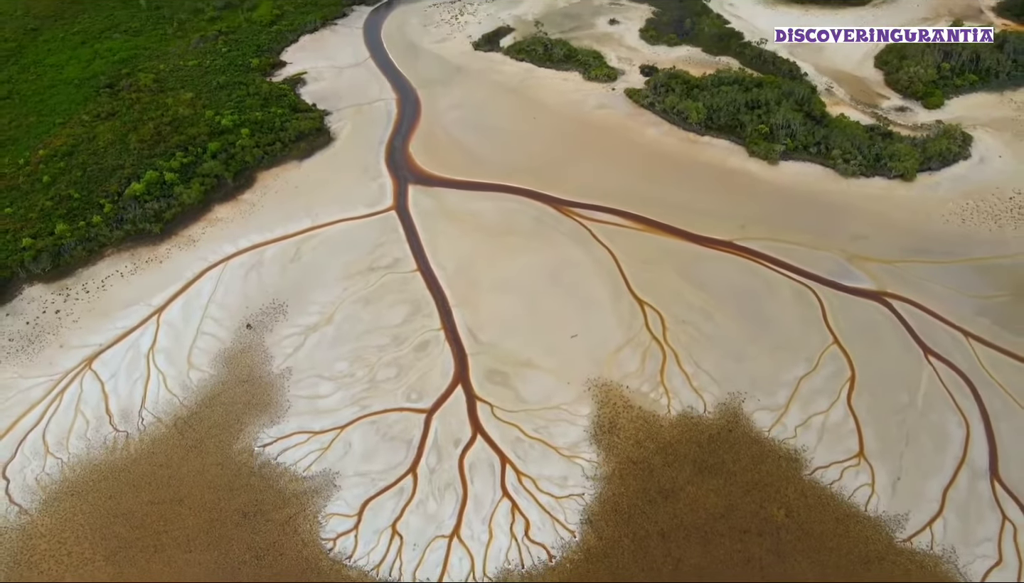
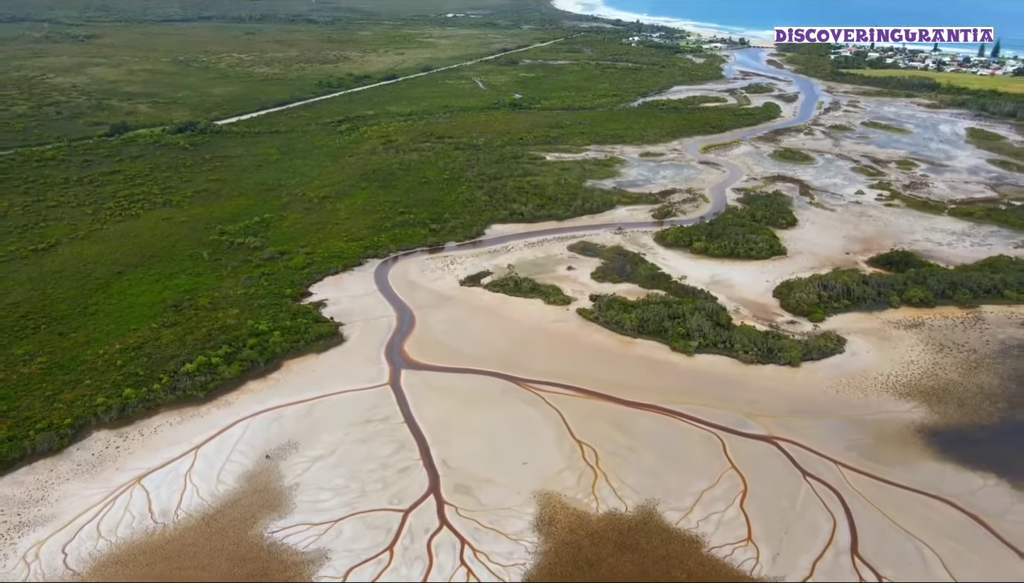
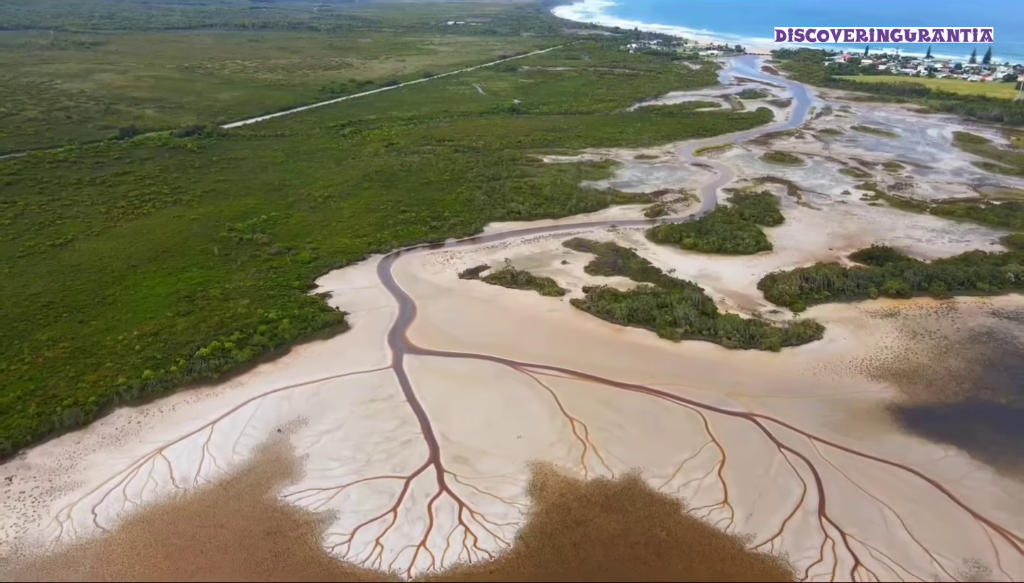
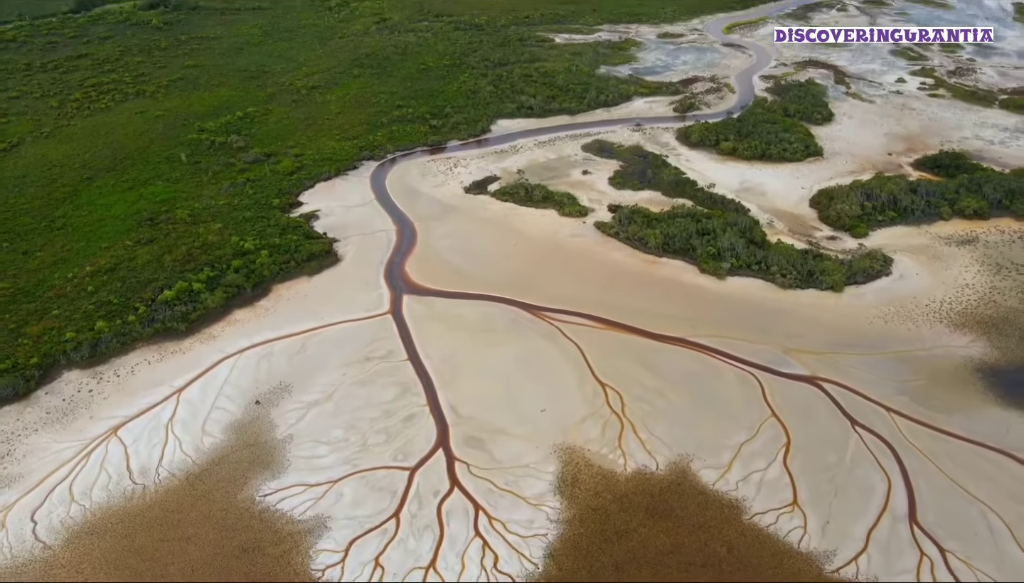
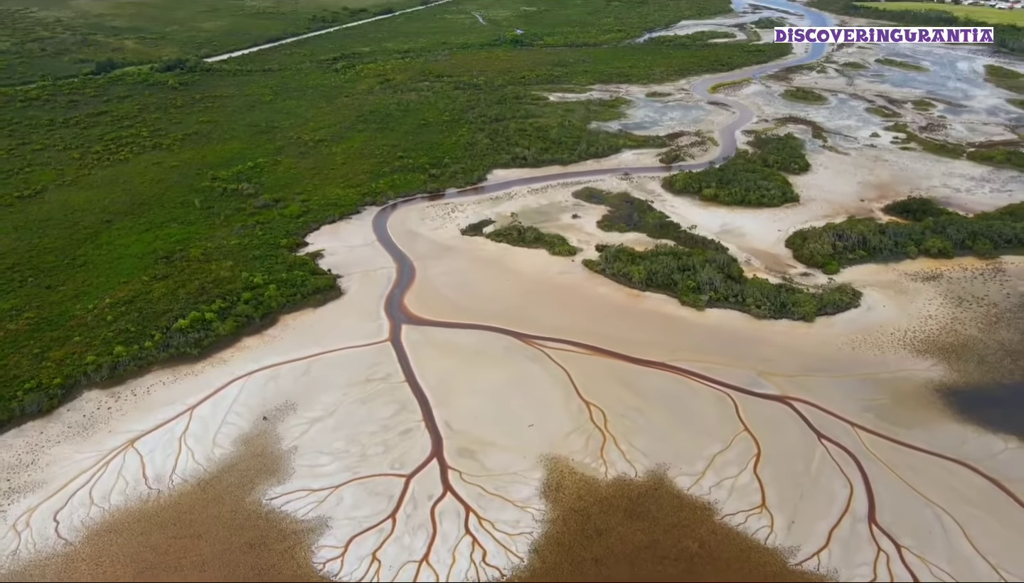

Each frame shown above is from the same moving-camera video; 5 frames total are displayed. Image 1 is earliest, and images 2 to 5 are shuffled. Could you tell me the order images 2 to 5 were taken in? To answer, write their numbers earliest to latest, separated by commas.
4, 5, 2, 3
